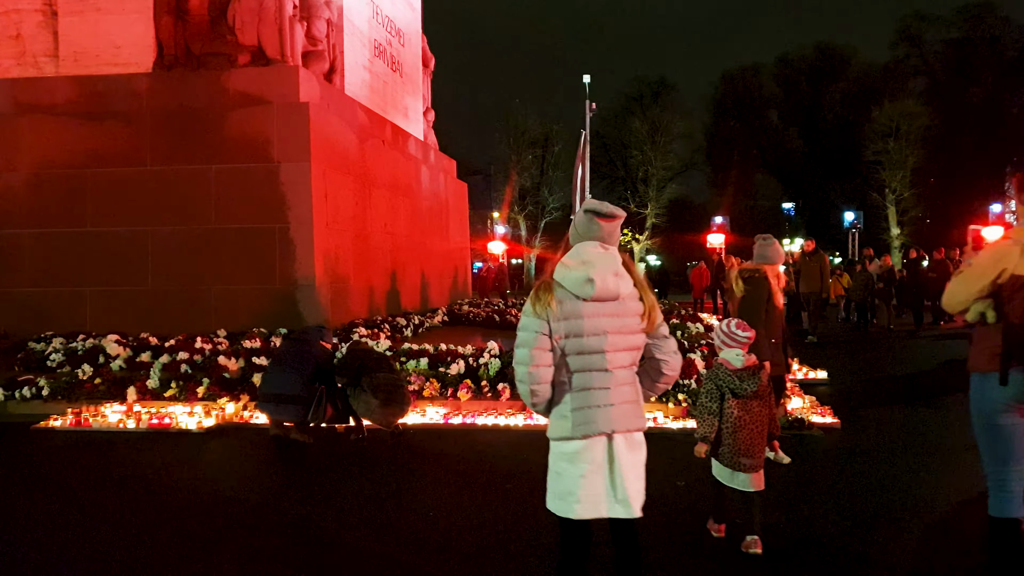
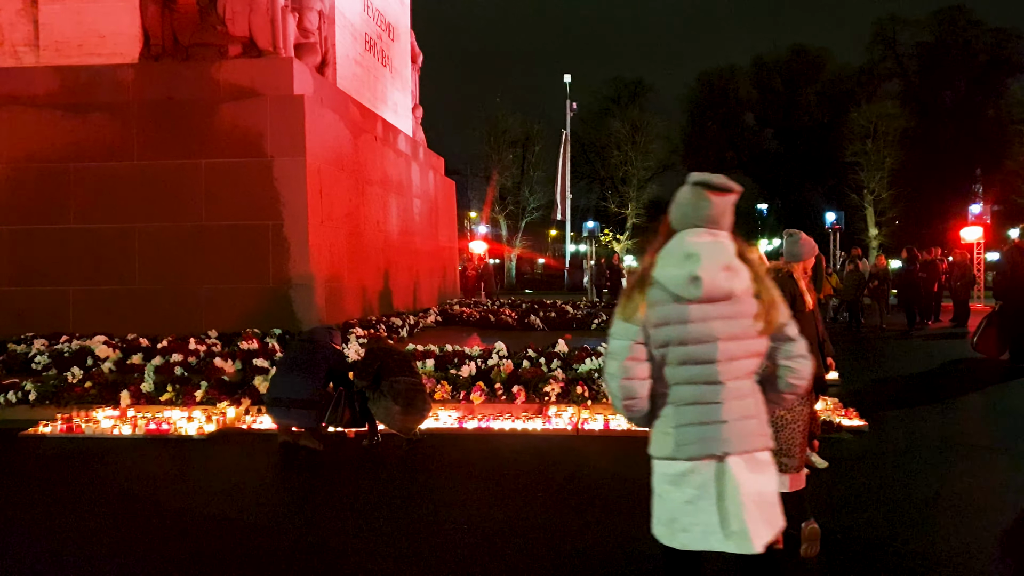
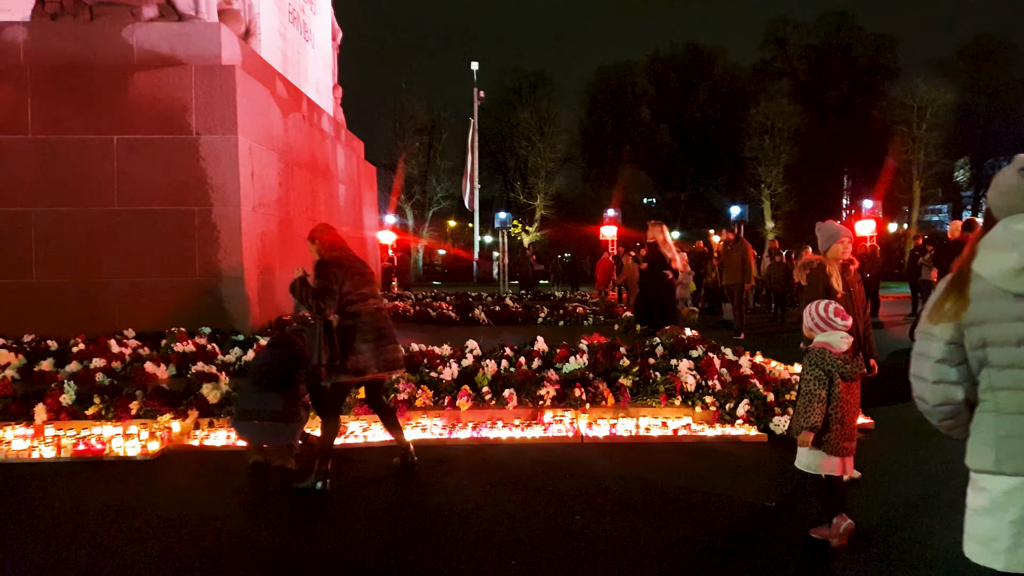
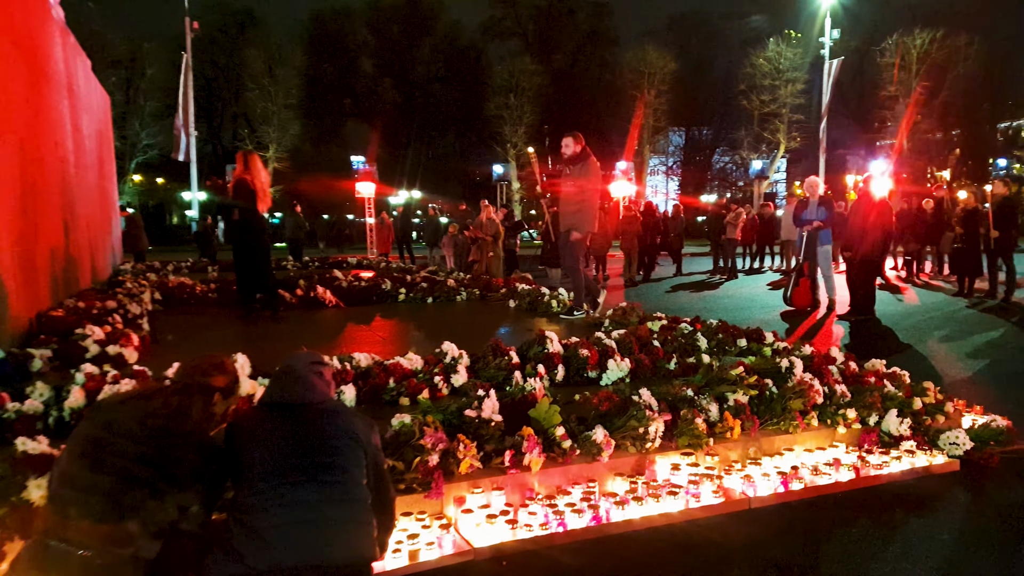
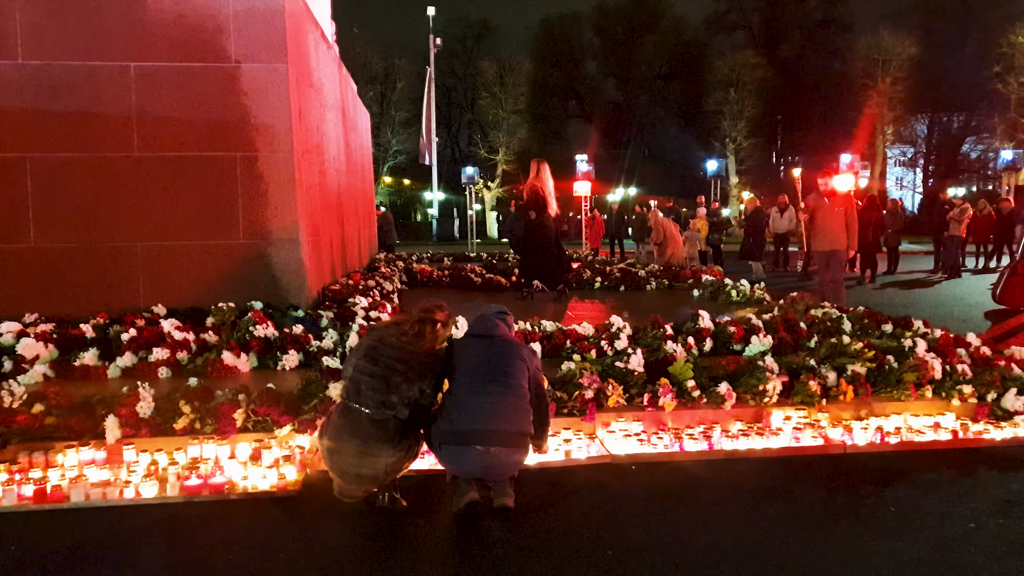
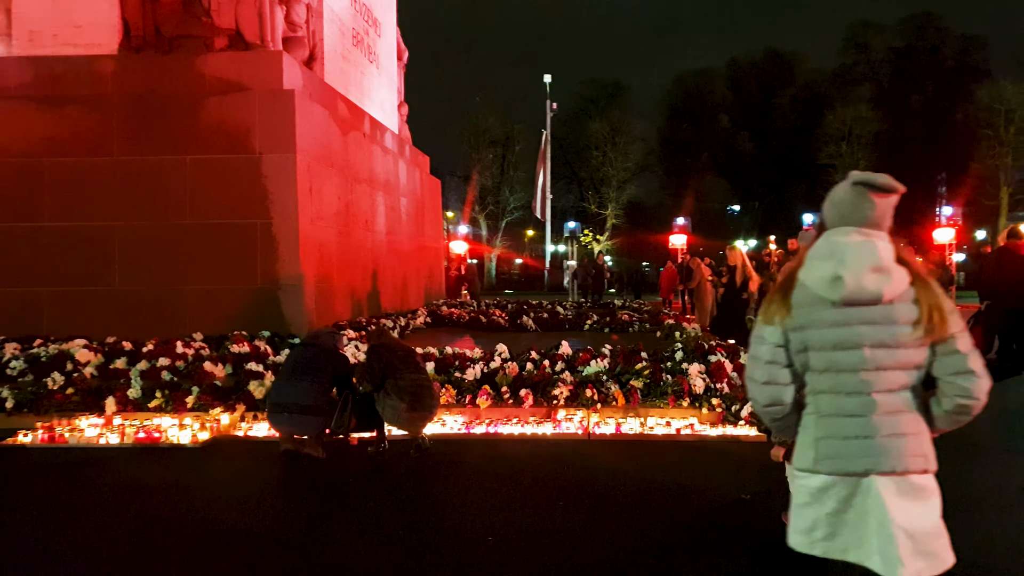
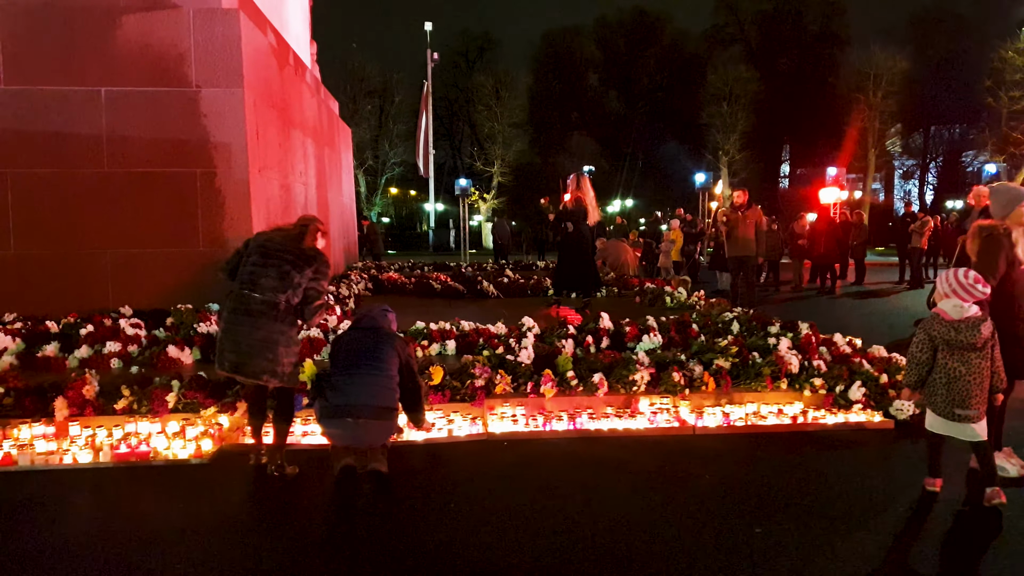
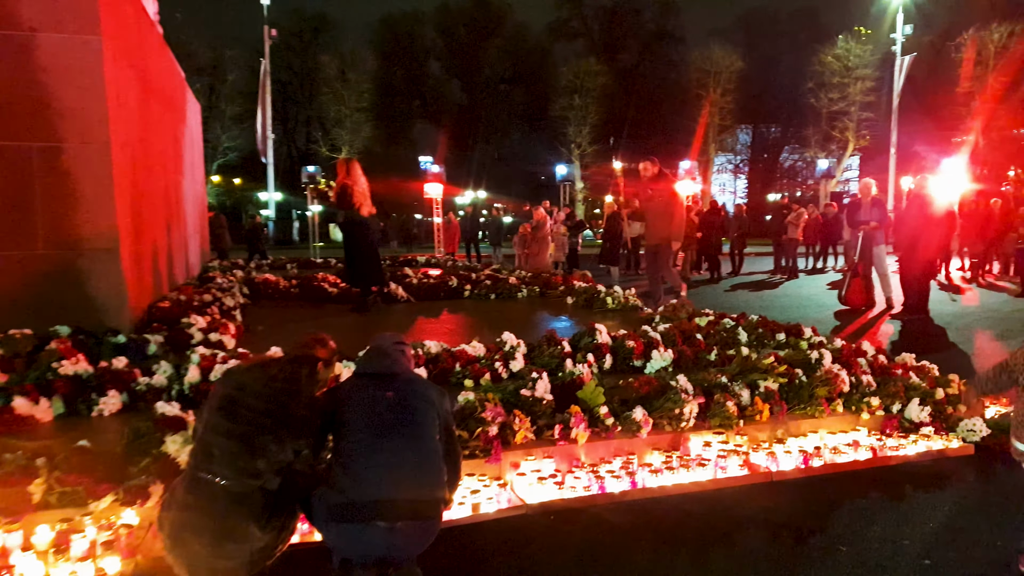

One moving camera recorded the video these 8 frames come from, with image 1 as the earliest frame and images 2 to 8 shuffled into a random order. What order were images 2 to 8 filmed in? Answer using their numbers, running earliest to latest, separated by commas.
2, 6, 3, 7, 5, 8, 4
